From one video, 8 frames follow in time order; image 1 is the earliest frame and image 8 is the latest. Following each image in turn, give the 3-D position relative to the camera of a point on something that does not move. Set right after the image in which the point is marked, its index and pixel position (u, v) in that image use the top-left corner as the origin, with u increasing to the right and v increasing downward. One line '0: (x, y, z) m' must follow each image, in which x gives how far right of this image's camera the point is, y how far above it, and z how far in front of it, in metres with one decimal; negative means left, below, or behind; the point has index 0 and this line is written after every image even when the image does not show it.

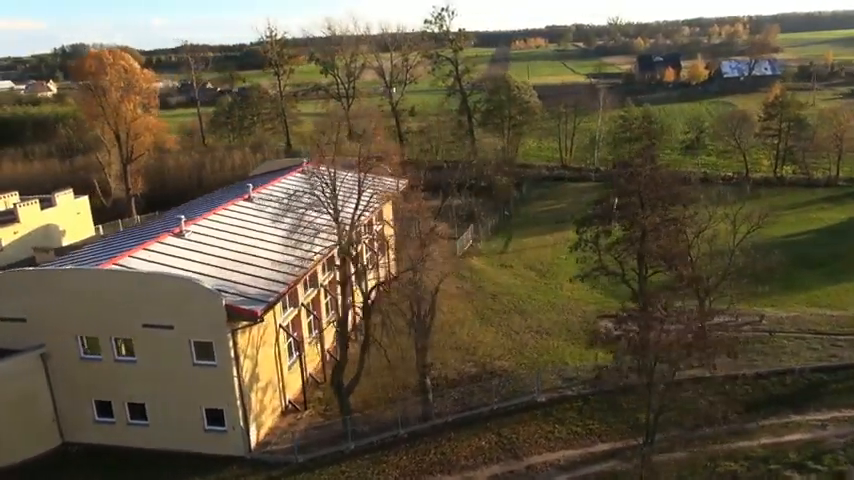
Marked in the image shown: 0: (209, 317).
0: (-6.4, -2.3, +19.4) m
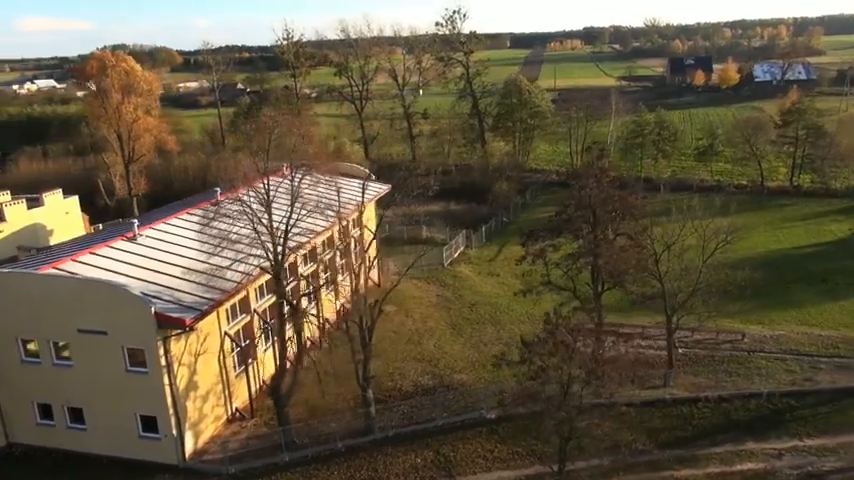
0: (-8.4, -2.4, +19.3) m
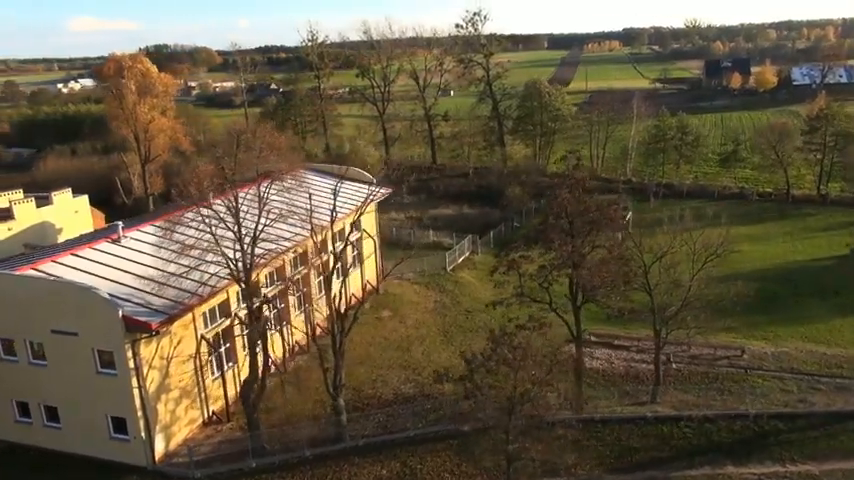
0: (-9.4, -2.5, +19.5) m
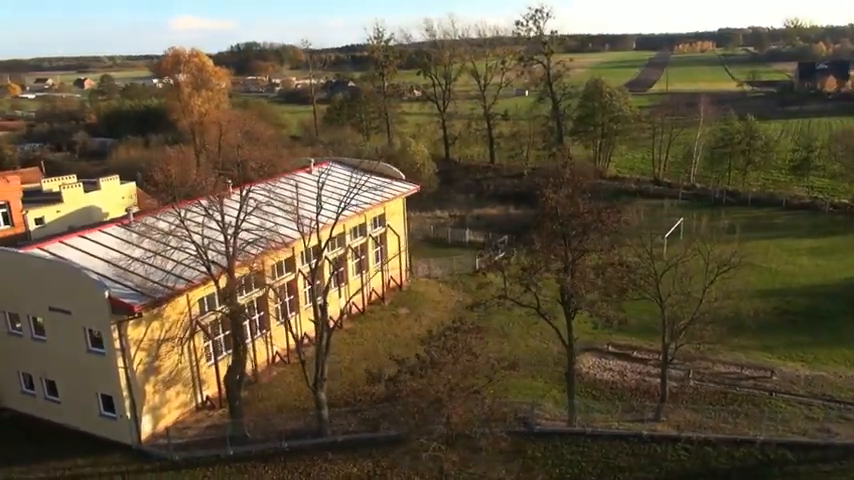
0: (-10.1, -2.0, +20.1) m
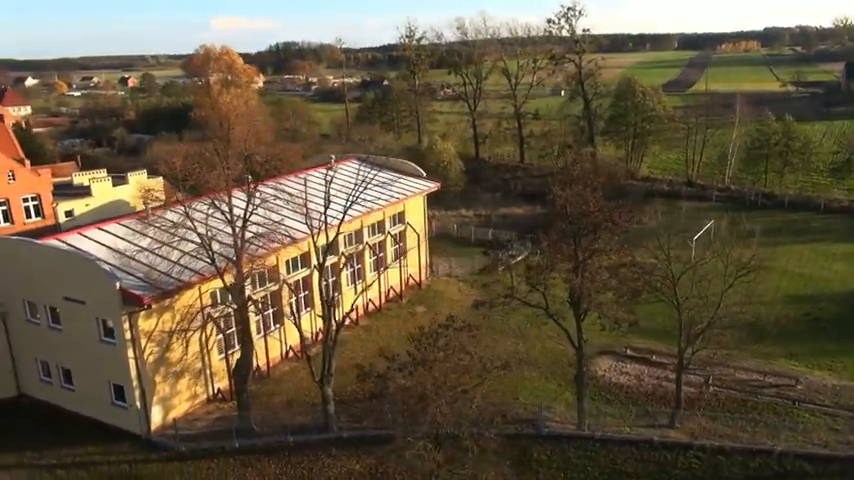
0: (-9.9, -1.8, +20.5) m
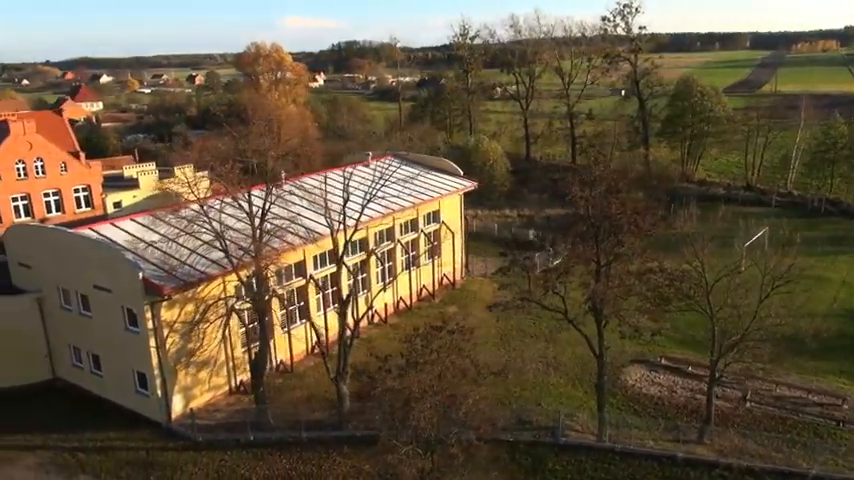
0: (-9.4, -1.5, +20.9) m
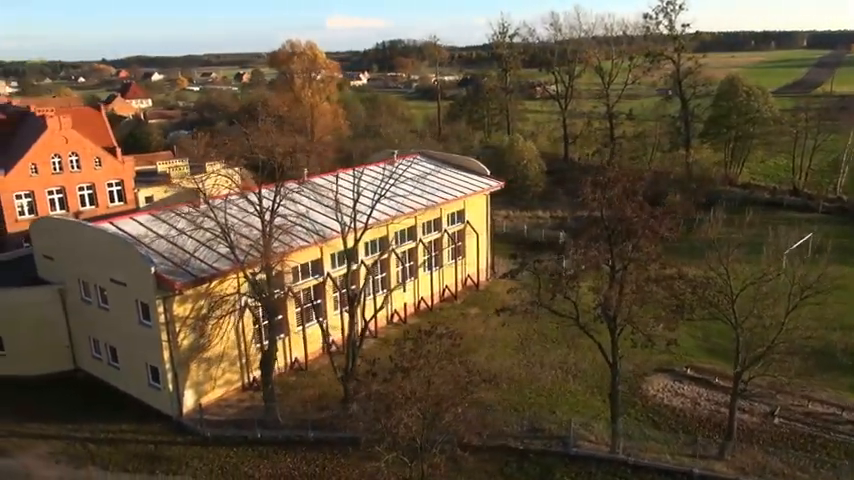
0: (-9.0, -1.3, +21.1) m
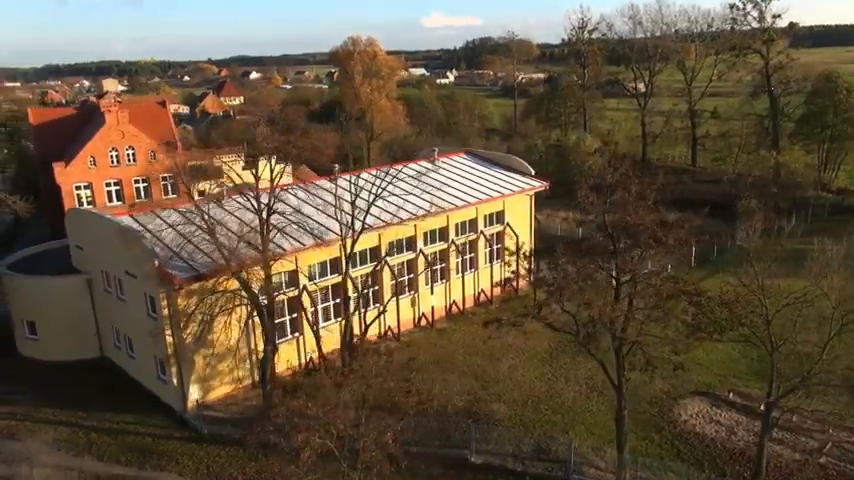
0: (-8.9, -1.1, +21.2) m
